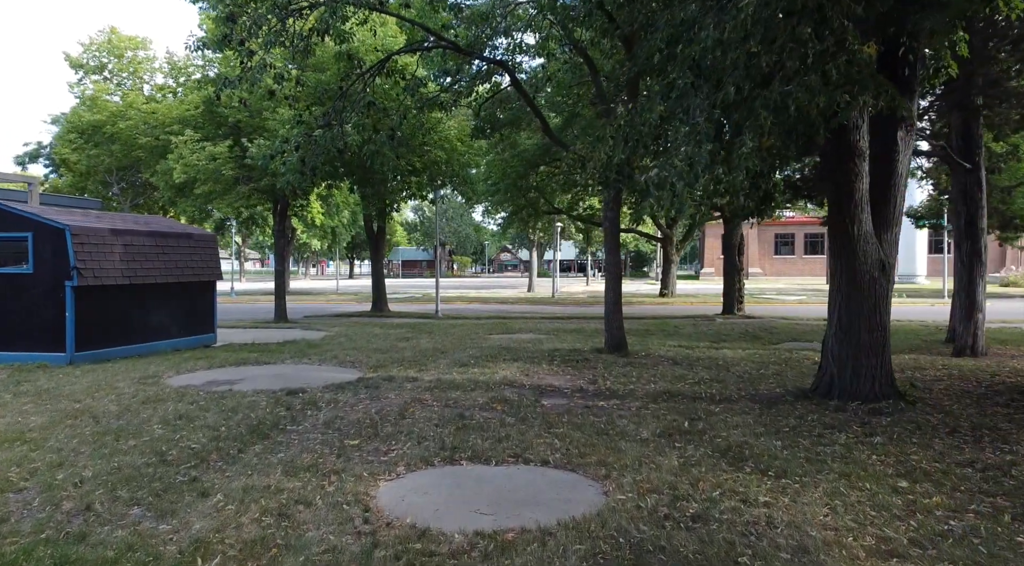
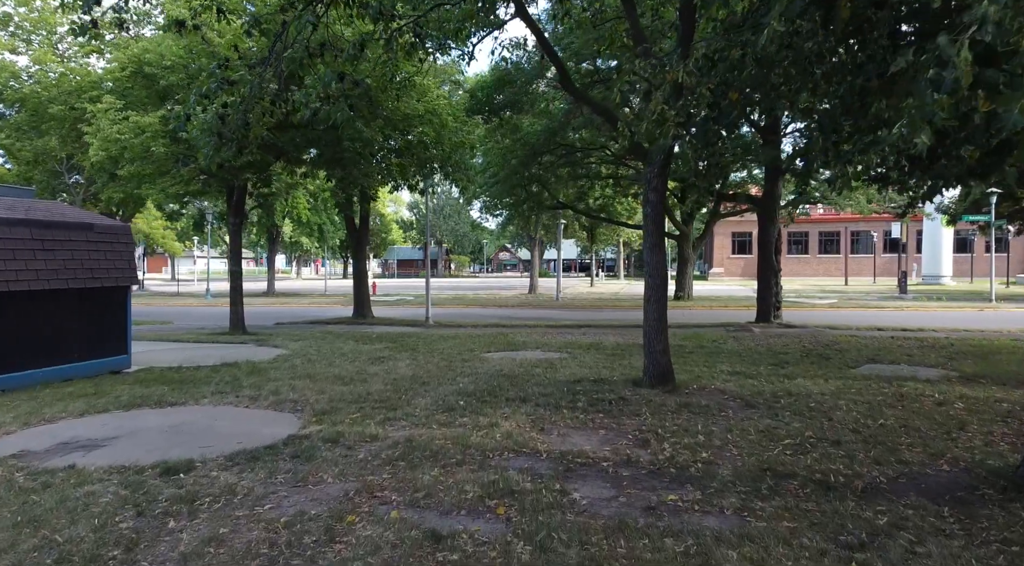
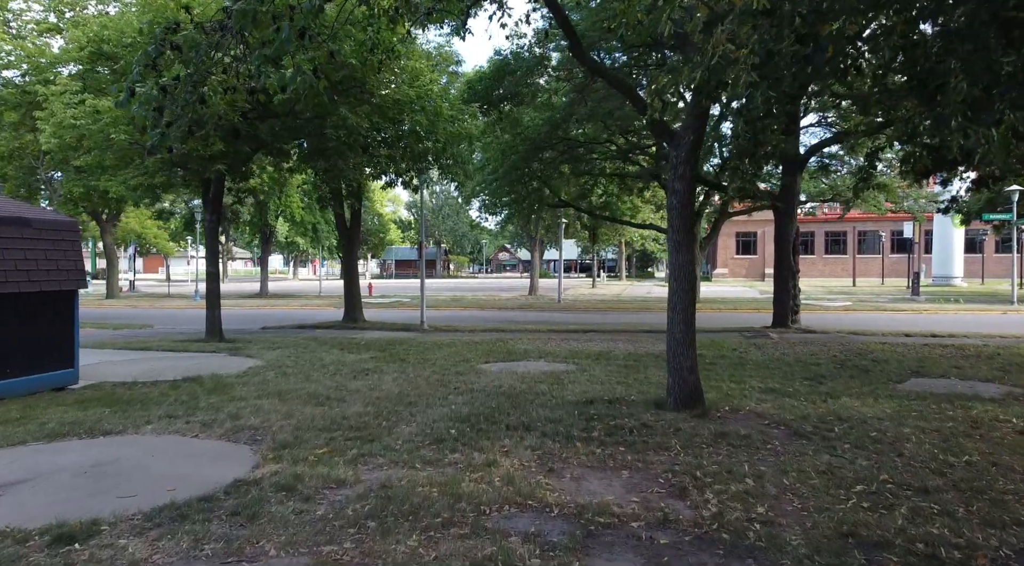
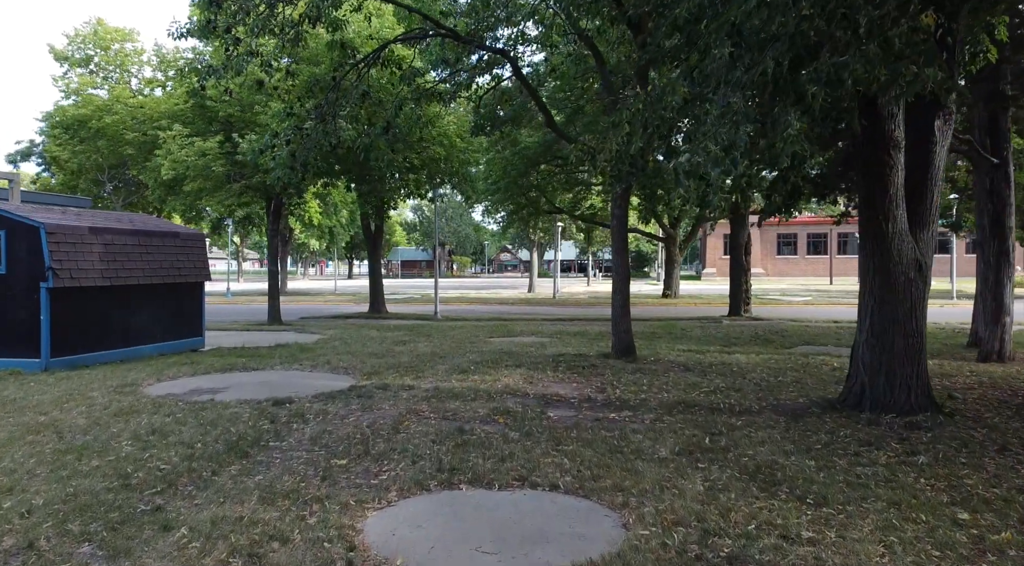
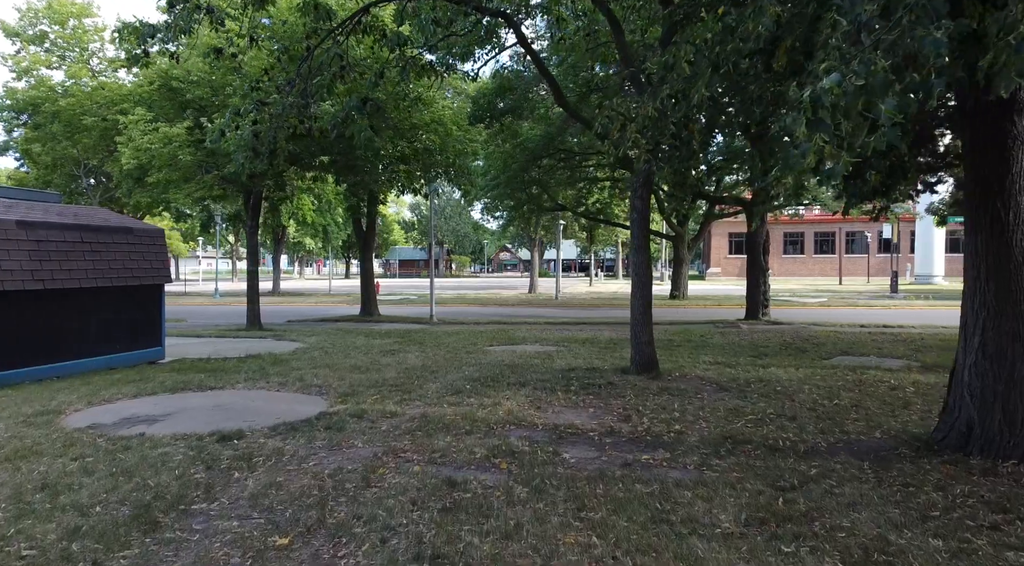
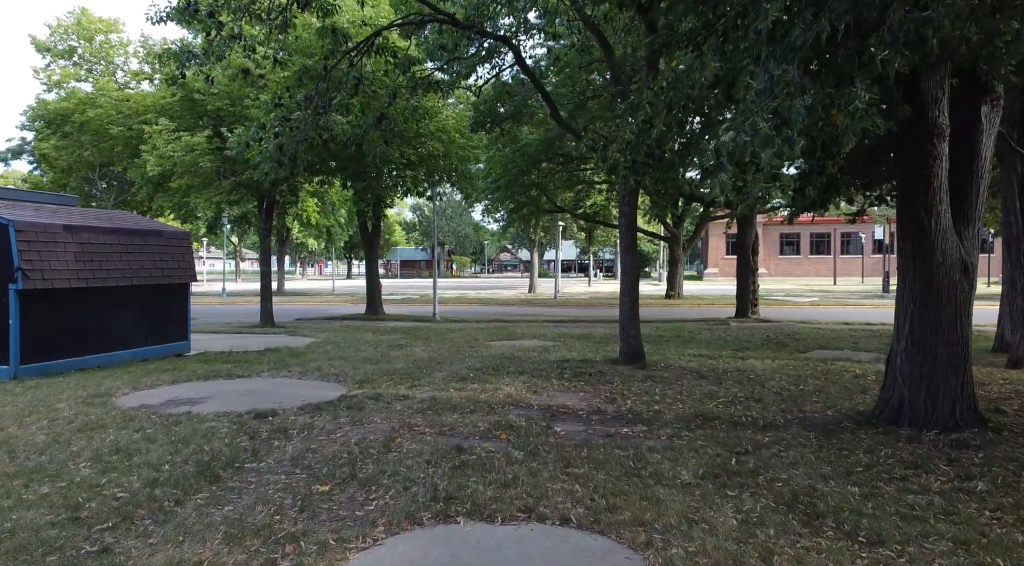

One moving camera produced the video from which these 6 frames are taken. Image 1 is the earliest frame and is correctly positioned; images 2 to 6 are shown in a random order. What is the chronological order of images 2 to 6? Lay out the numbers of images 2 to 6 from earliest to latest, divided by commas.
4, 6, 5, 2, 3
